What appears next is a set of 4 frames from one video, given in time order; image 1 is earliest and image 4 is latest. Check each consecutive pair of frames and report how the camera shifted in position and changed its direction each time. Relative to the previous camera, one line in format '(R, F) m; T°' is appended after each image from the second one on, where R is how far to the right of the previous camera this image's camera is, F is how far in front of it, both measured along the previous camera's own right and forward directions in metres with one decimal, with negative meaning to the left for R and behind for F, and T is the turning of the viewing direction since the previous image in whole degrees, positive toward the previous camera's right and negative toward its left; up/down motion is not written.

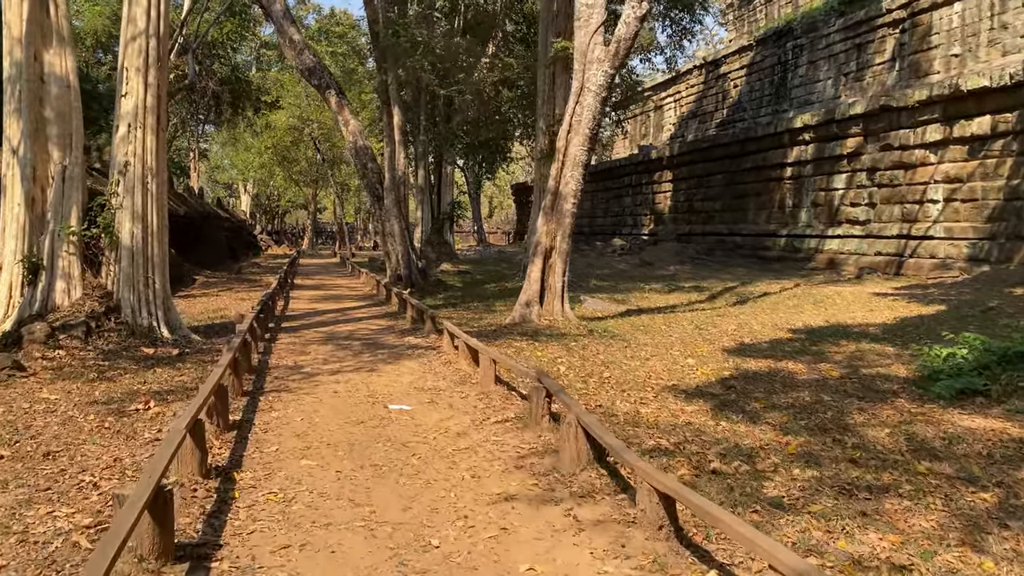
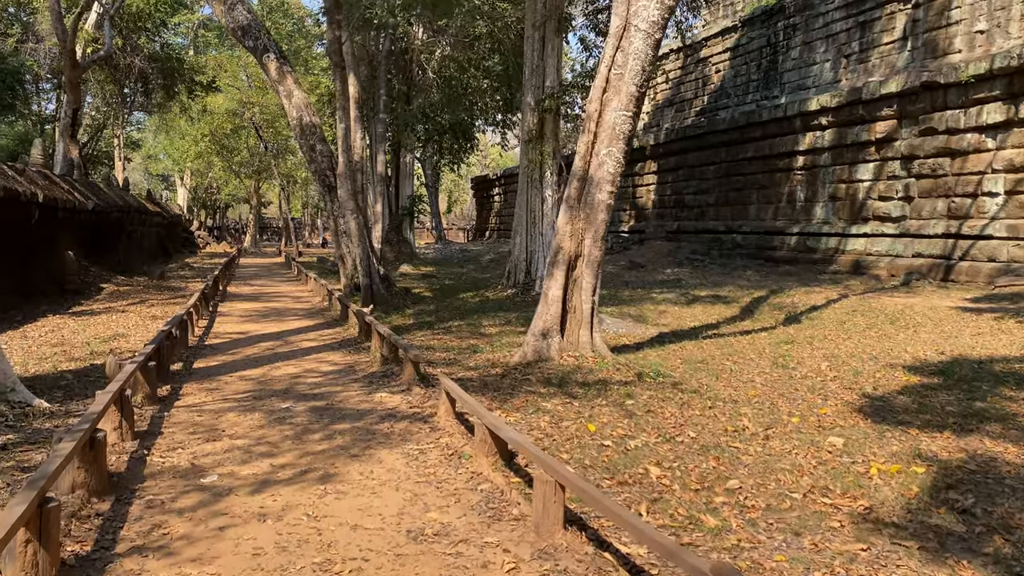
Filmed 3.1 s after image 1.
(-0.5, +3.0) m; +3°
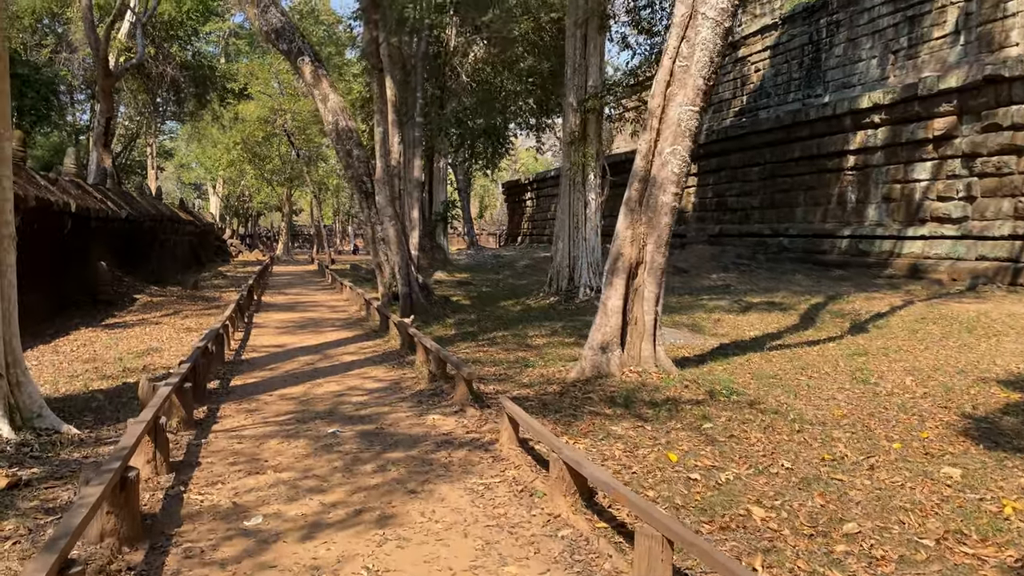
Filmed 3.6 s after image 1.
(-0.2, +0.5) m; -2°
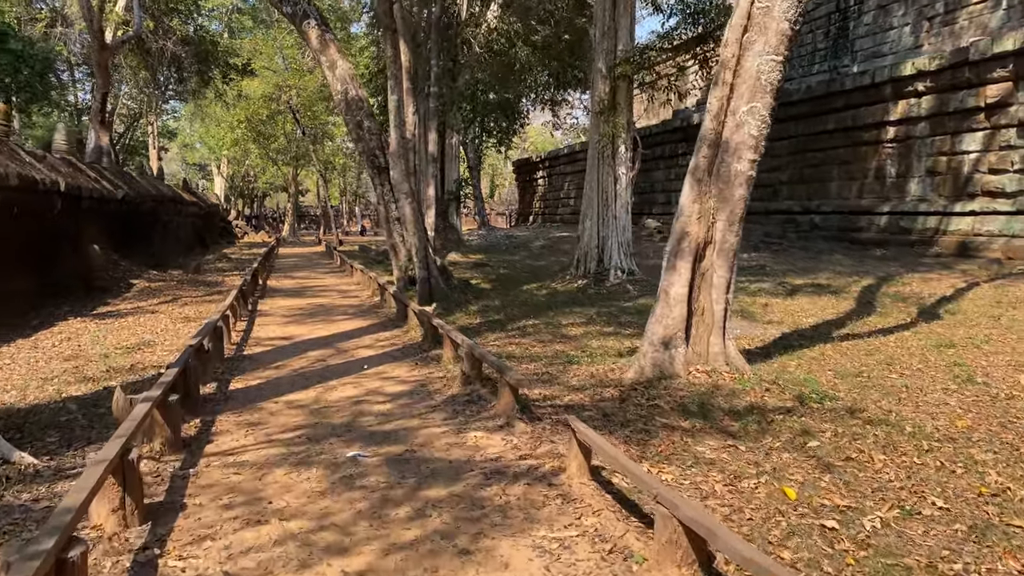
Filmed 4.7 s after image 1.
(-0.3, +1.0) m; 0°
